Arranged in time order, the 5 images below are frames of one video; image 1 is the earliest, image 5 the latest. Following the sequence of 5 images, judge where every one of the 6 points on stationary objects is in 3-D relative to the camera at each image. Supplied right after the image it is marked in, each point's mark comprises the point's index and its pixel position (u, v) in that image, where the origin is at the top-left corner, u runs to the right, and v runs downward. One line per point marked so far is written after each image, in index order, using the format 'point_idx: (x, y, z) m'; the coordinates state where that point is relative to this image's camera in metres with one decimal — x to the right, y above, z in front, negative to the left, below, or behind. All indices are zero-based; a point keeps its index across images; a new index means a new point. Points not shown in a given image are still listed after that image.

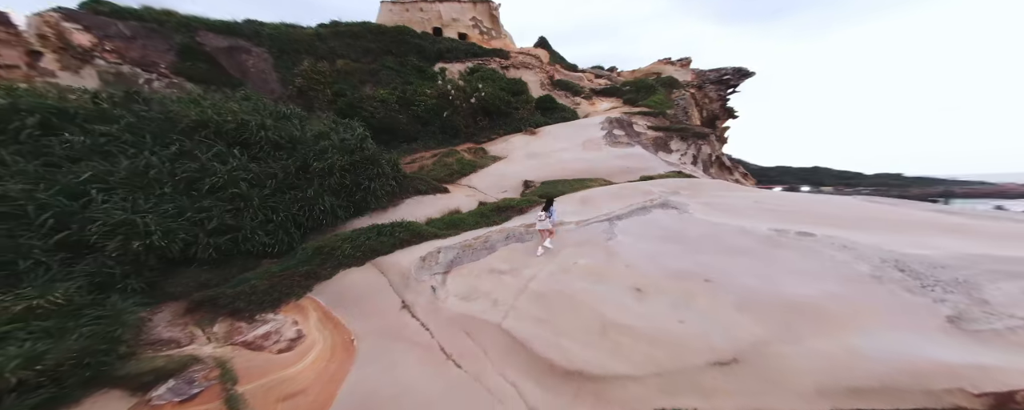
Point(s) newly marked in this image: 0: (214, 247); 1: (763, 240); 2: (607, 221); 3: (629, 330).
0: (-6.0, -0.8, +5.6) m
1: (+2.8, -0.4, +3.2) m
2: (+1.7, -0.3, +4.8) m
3: (+0.9, -1.0, +2.3) m
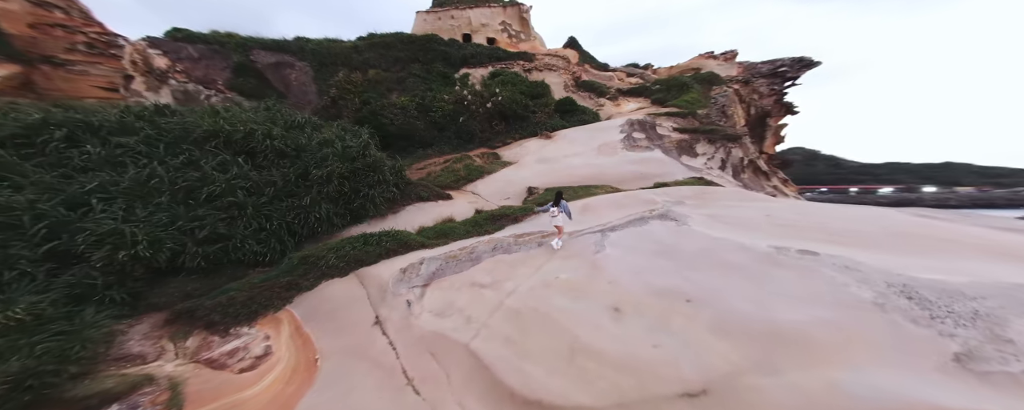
0: (-6.2, -1.0, +5.6) m
1: (+2.6, -0.5, +3.0) m
2: (+1.4, -0.5, +4.6) m
3: (+0.6, -1.1, +2.1) m
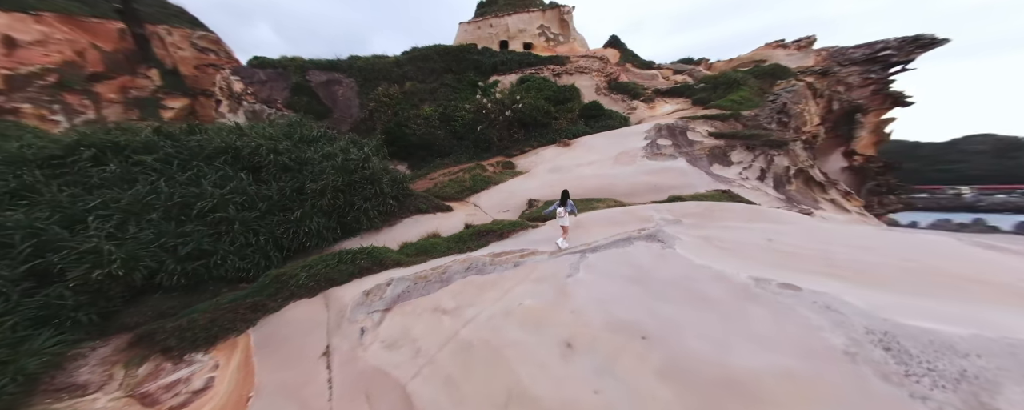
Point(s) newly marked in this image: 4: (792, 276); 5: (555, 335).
0: (-6.5, -1.4, +5.5) m
1: (+2.1, -0.8, +2.7) m
2: (+1.0, -0.8, +4.3) m
3: (+0.1, -1.3, +1.8) m
4: (+2.7, -0.7, +2.7) m
5: (+0.4, -1.2, +2.5) m
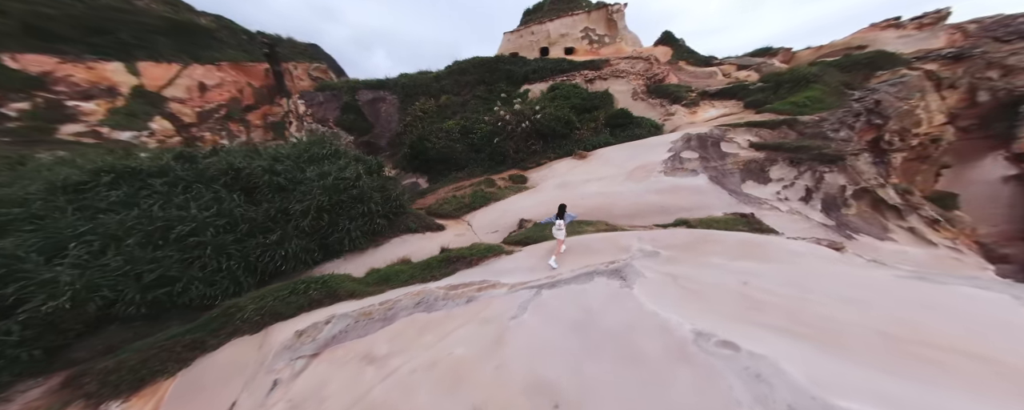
0: (-7.2, -1.9, +5.4) m
1: (+1.3, -1.1, +2.3) m
2: (+0.3, -1.2, +4.0) m
3: (-0.6, -1.6, +1.5) m
4: (+1.9, -1.0, +2.3) m
5: (-0.4, -1.5, +2.2) m
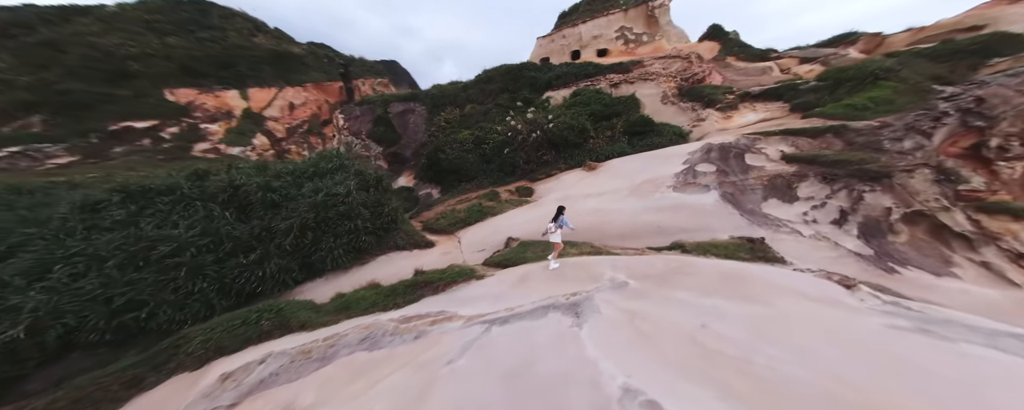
0: (-7.8, -2.4, +5.4) m
1: (+0.6, -1.4, +2.0) m
2: (-0.4, -1.6, +3.7) m
3: (-1.4, -2.0, +1.2) m
4: (+1.2, -1.3, +2.0) m
5: (-1.1, -1.9, +1.9) m
